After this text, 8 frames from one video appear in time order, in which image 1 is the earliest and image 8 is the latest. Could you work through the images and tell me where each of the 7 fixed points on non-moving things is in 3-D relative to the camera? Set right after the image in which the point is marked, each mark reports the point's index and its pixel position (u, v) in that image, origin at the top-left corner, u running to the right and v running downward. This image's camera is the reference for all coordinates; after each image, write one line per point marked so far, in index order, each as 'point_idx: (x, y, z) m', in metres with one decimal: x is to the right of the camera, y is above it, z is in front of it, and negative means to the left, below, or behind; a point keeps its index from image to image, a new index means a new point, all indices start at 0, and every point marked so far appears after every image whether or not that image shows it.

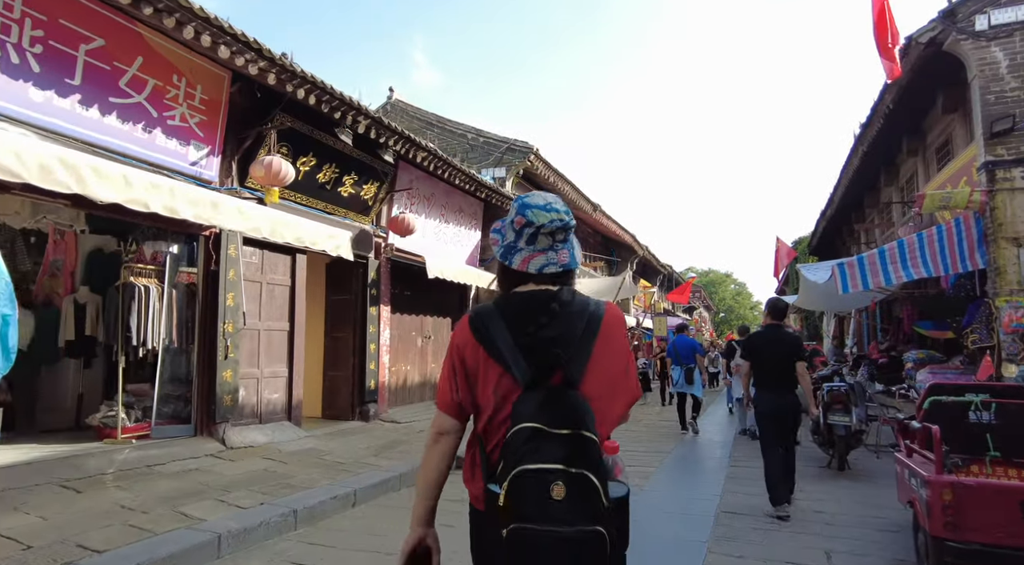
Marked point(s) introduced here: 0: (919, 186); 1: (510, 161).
0: (+8.3, +1.9, +14.3) m
1: (0.0, +2.3, +13.3) m
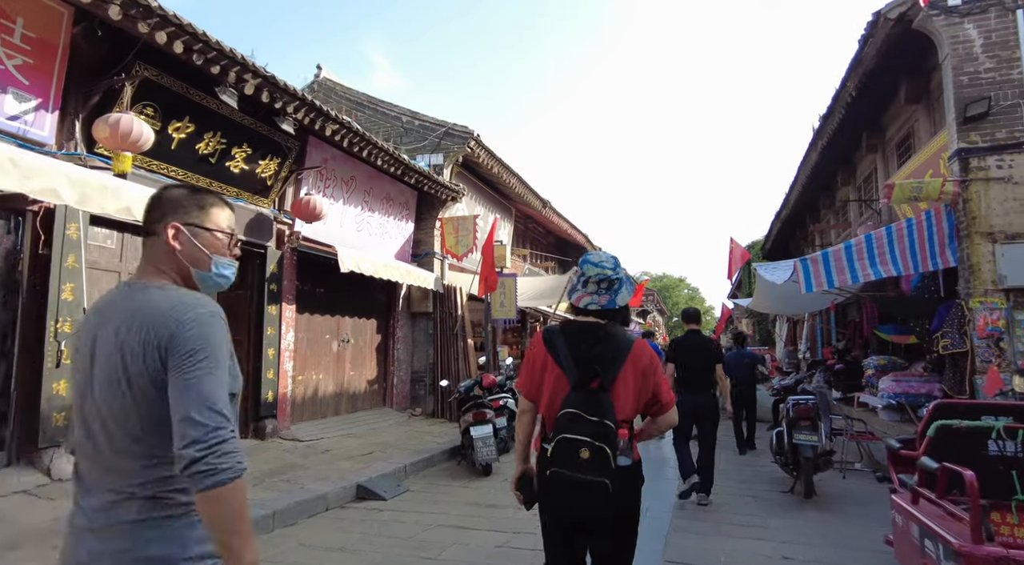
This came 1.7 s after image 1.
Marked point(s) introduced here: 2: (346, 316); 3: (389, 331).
0: (+7.1, +1.9, +13.6) m
1: (-1.1, +2.3, +12.1) m
2: (-2.4, -0.5, +10.0) m
3: (-2.0, -0.8, +11.2) m
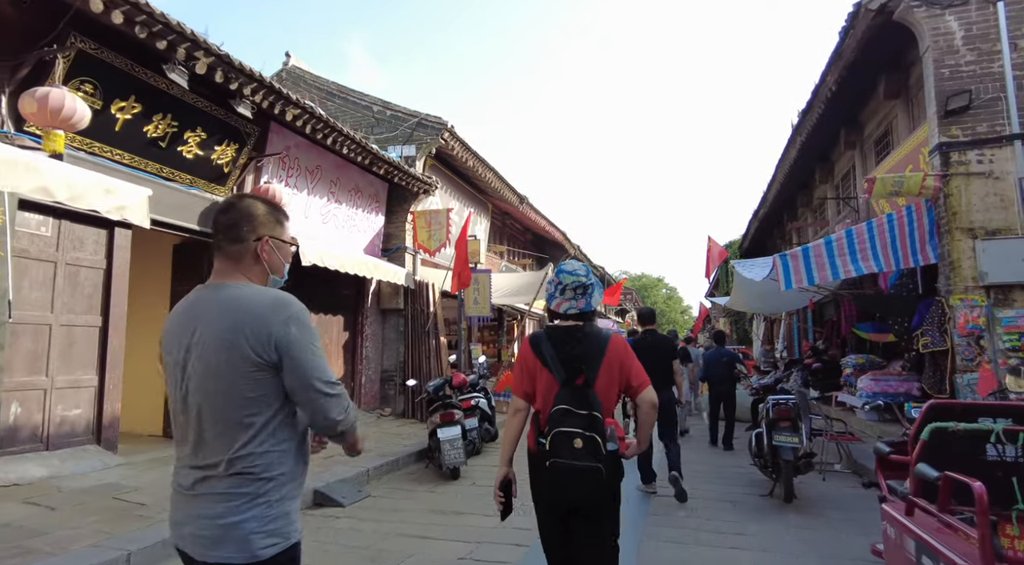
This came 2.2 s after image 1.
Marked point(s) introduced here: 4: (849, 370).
0: (+6.6, +1.9, +13.5) m
1: (-1.5, +2.4, +11.7) m
2: (-2.8, -0.4, +9.6) m
3: (-2.4, -0.7, +10.8) m
4: (+5.1, -1.3, +10.6) m
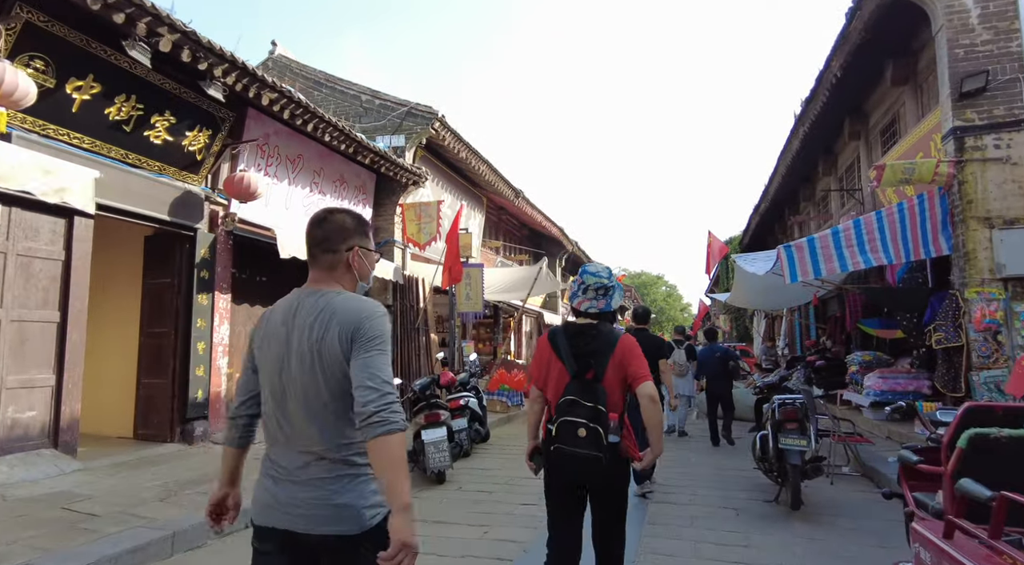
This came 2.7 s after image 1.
0: (+6.5, +2.0, +13.1) m
1: (-1.6, +2.5, +11.3) m
2: (-2.9, -0.3, +9.2) m
3: (-2.5, -0.6, +10.4) m
4: (+5.0, -1.2, +10.2) m
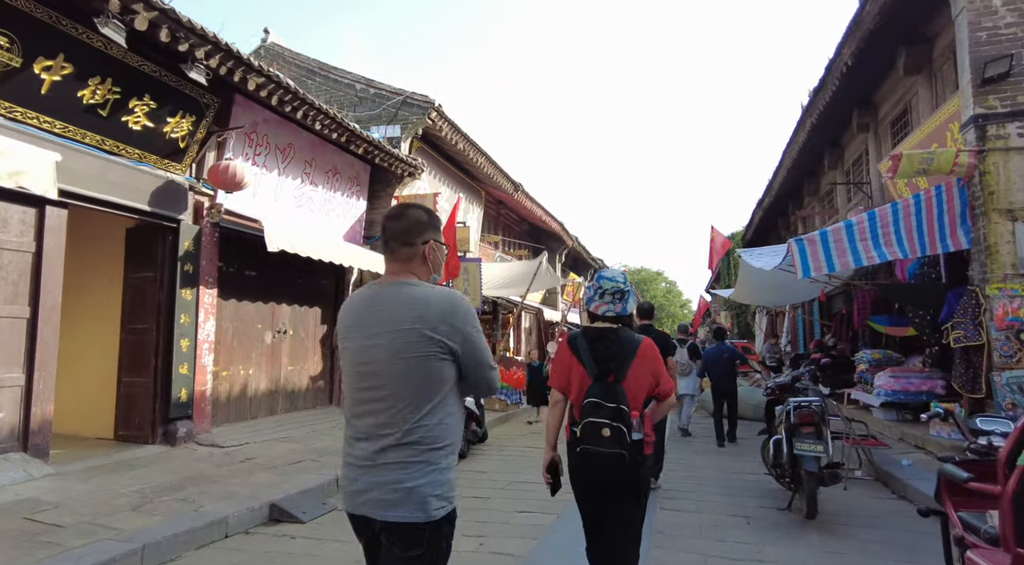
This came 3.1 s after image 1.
0: (+6.5, +2.1, +12.8) m
1: (-1.7, +2.5, +11.0) m
2: (-2.9, -0.3, +8.9) m
3: (-2.5, -0.6, +10.1) m
4: (+4.9, -1.2, +9.8) m
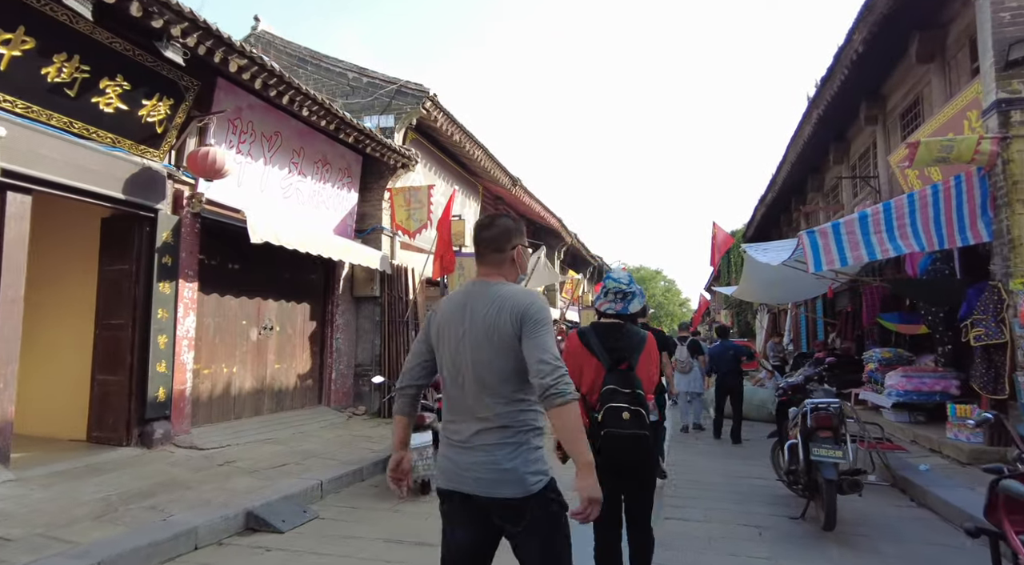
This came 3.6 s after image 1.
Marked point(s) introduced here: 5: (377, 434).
0: (+6.4, +2.1, +12.4) m
1: (-1.7, +2.6, +10.6) m
2: (-2.9, -0.2, +8.5) m
3: (-2.5, -0.5, +9.7) m
4: (+4.9, -1.1, +9.5) m
5: (-1.6, -1.8, +8.5) m
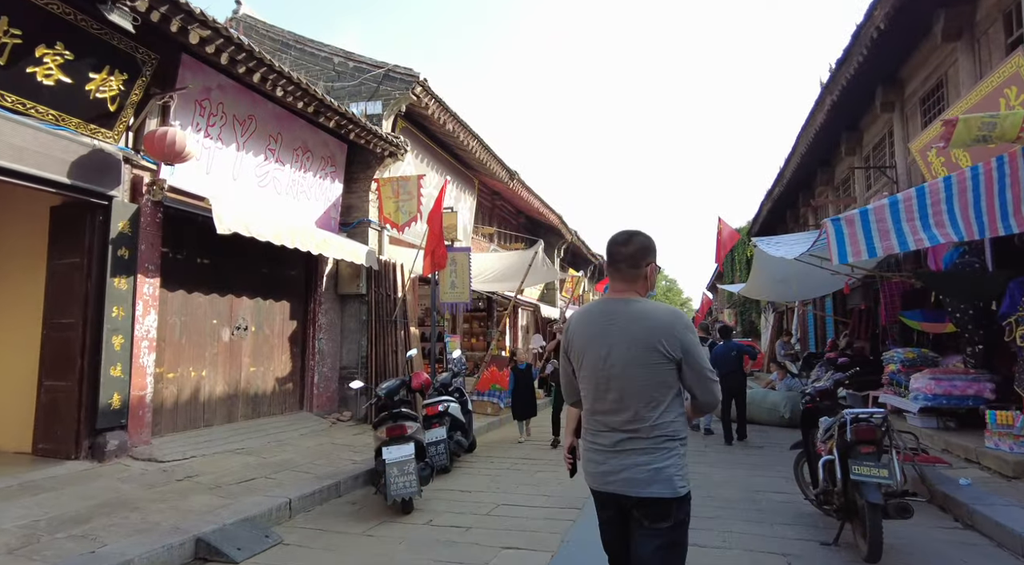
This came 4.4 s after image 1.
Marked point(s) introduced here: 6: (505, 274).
0: (+6.4, +2.2, +11.7) m
1: (-1.8, +2.7, +9.9) m
2: (-3.0, -0.1, +7.9) m
3: (-2.6, -0.5, +9.0) m
4: (+4.8, -1.1, +8.8) m
5: (-1.7, -1.8, +7.8) m
6: (-0.1, +0.2, +12.1) m
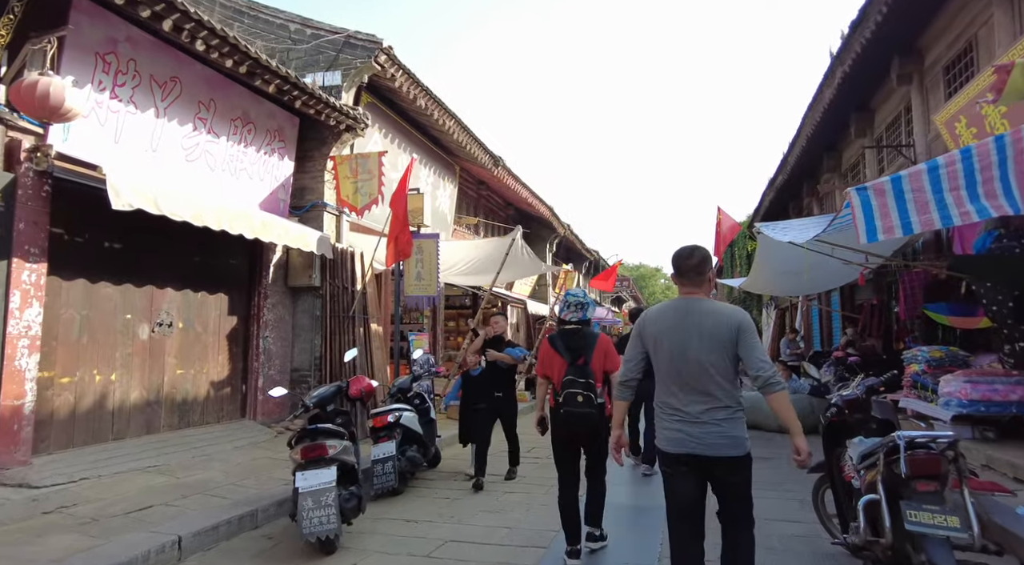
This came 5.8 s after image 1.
0: (+6.0, +2.3, +10.6) m
1: (-2.1, +2.8, +8.8) m
2: (-3.3, 0.0, +6.8) m
3: (-2.9, -0.3, +7.9) m
4: (+4.5, -0.9, +7.7) m
5: (-2.0, -1.7, +6.7) m
6: (-0.4, +0.3, +11.0) m
